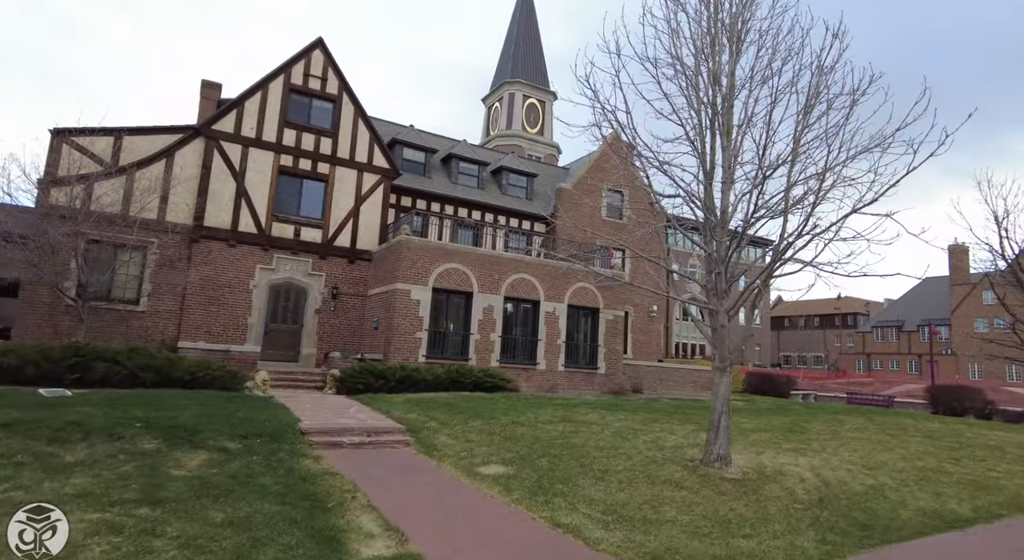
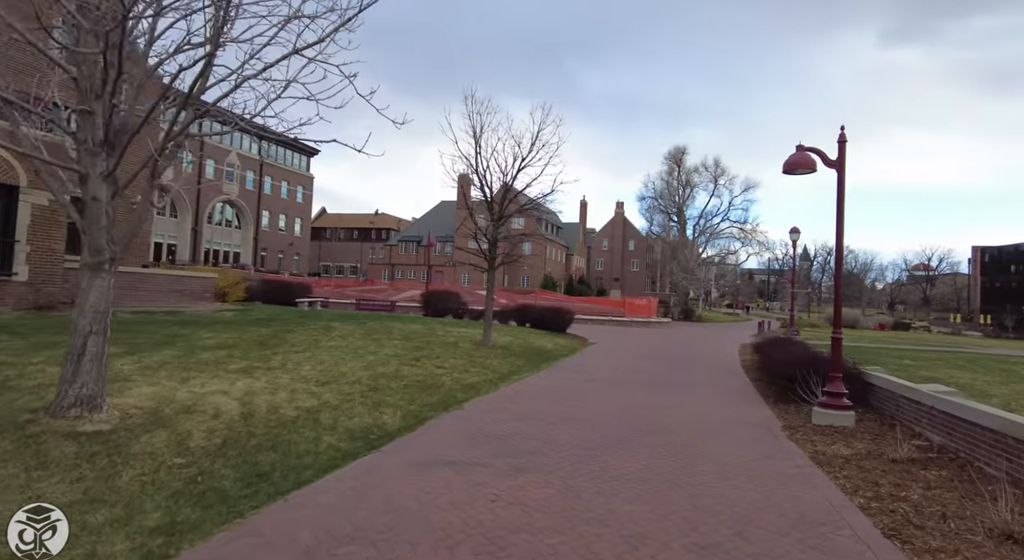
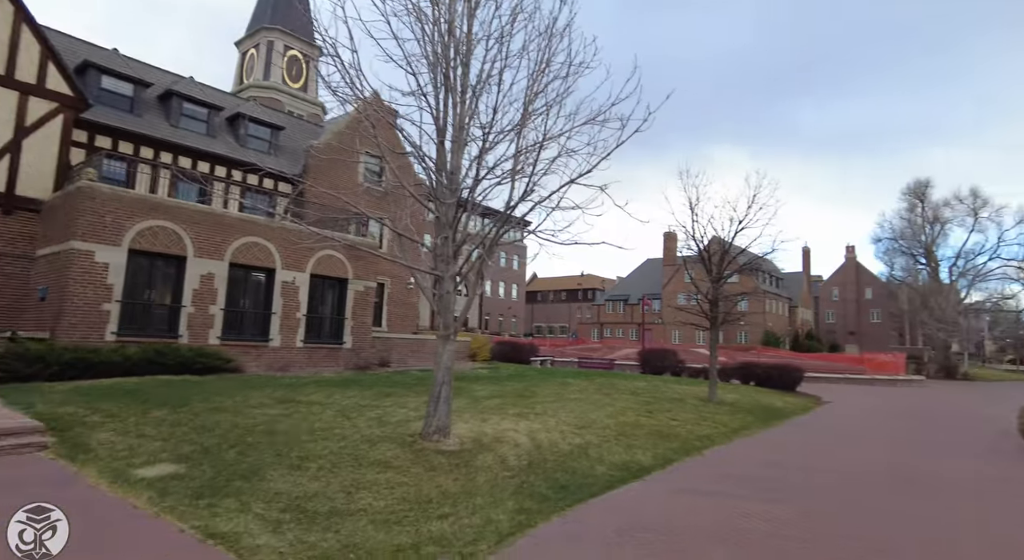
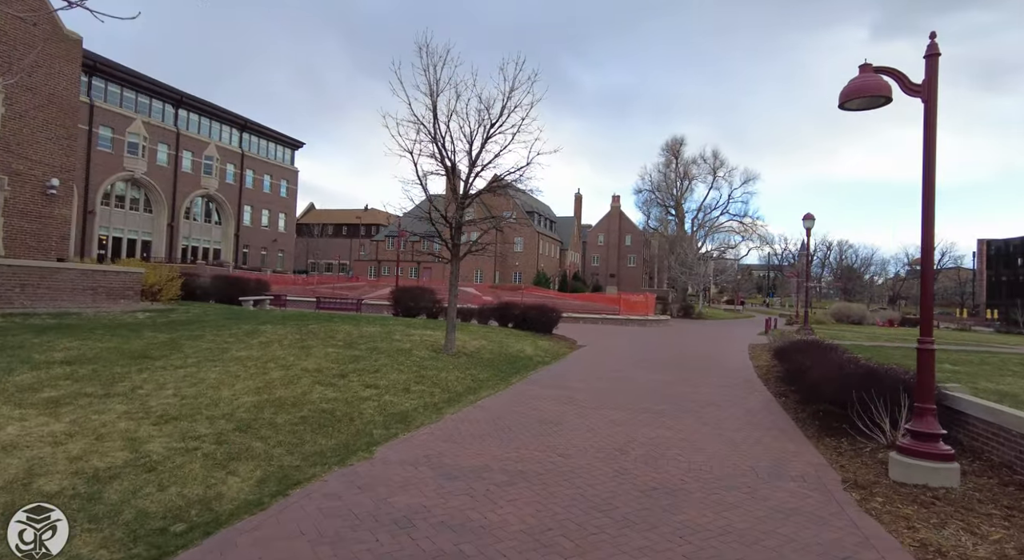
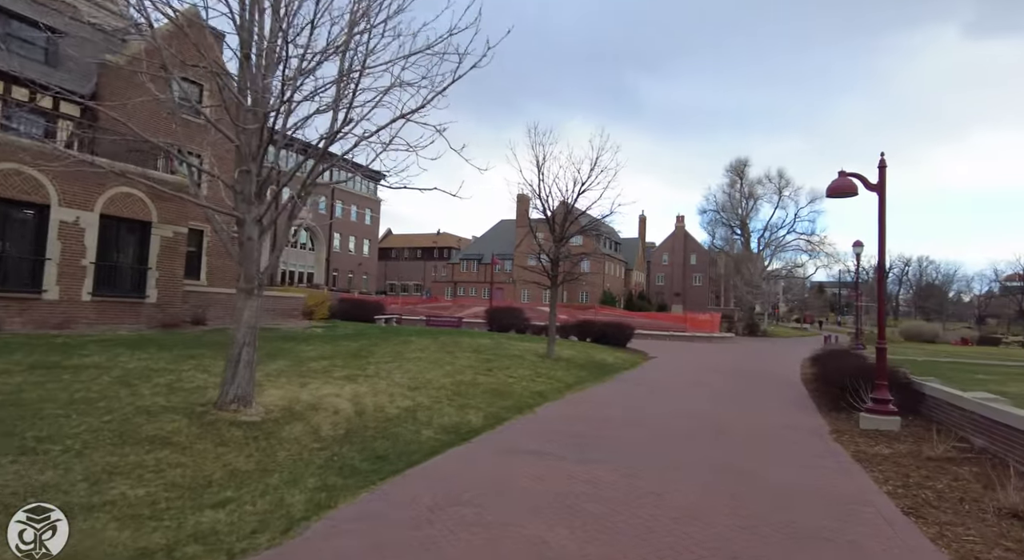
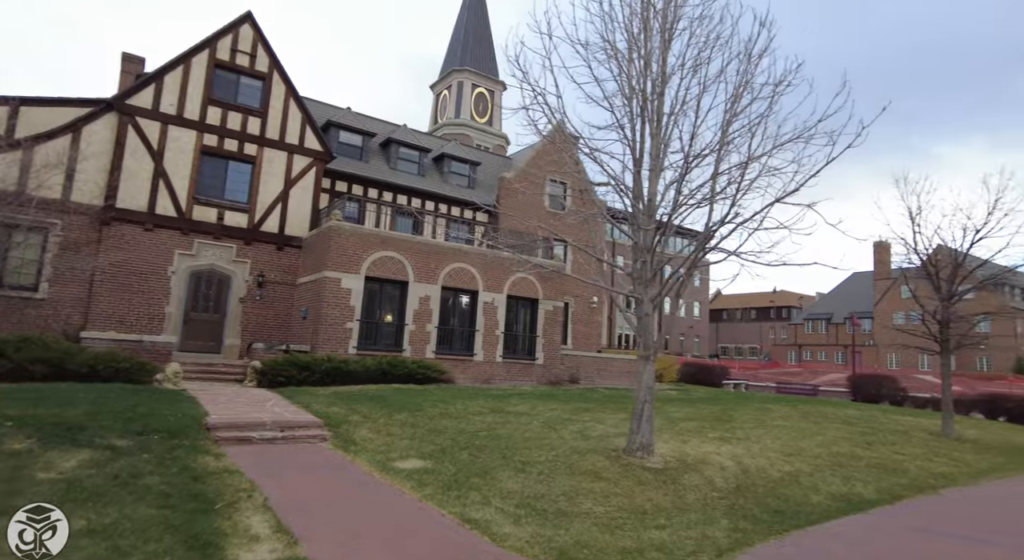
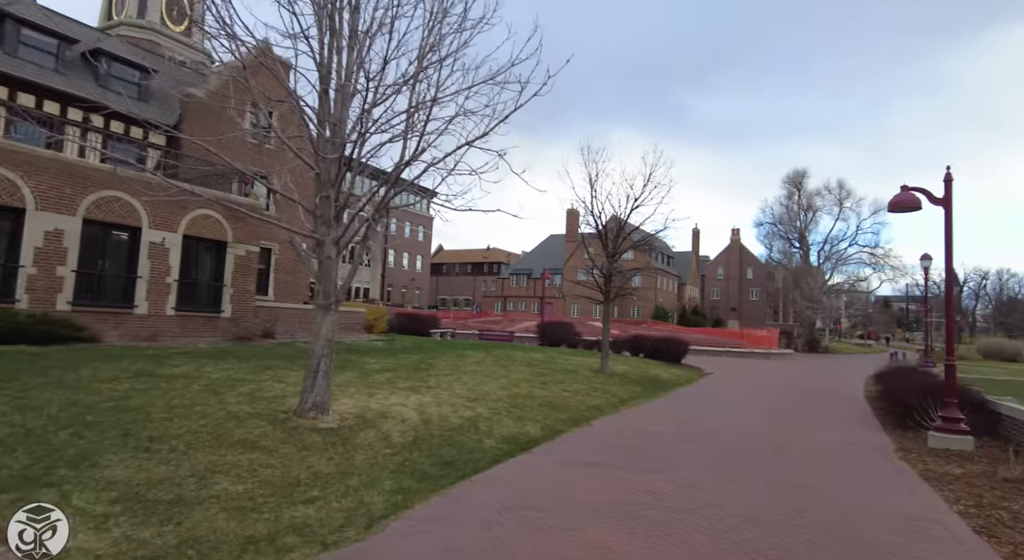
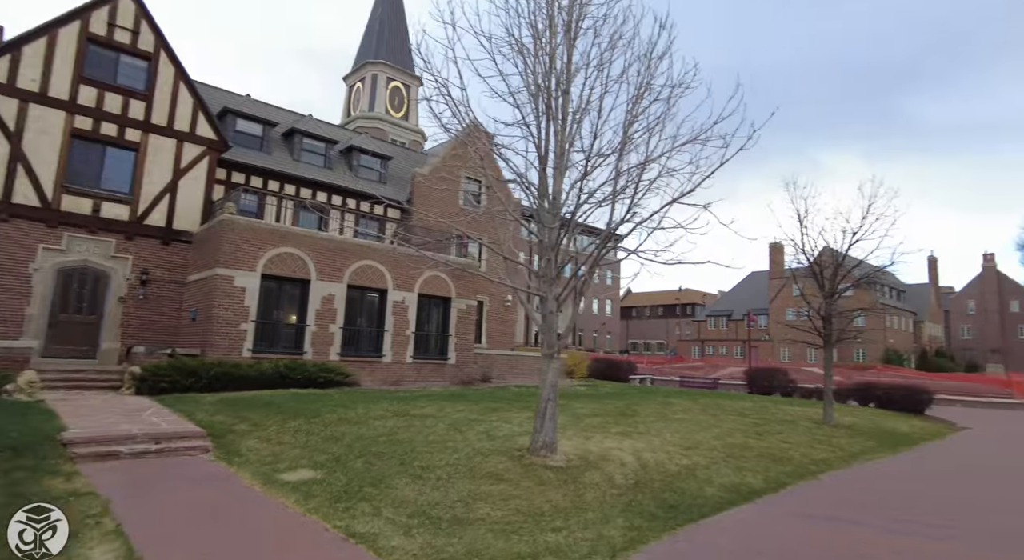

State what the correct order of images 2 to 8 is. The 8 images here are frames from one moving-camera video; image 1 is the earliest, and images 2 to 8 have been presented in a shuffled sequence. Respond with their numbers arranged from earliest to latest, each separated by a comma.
6, 8, 3, 7, 5, 2, 4
